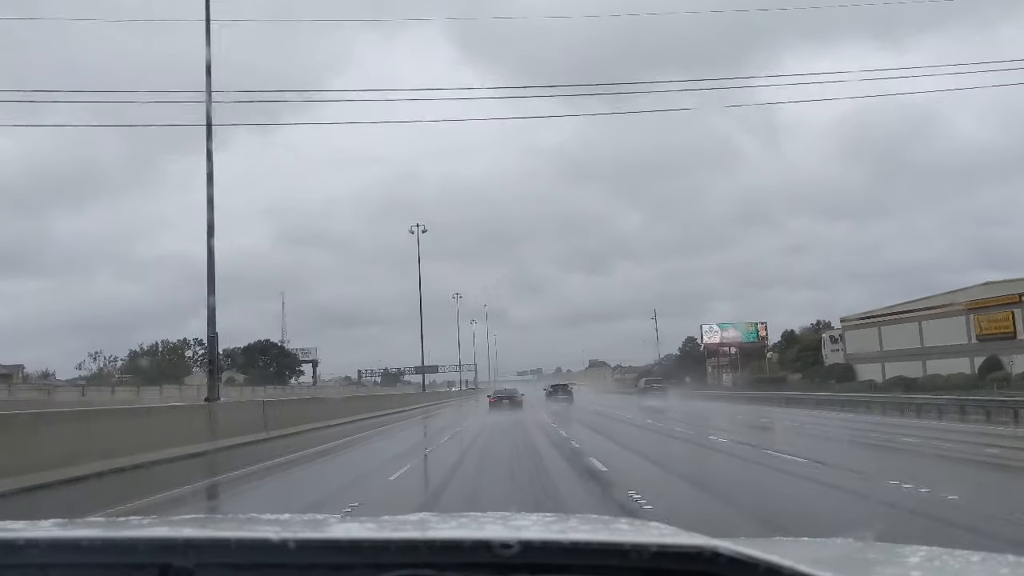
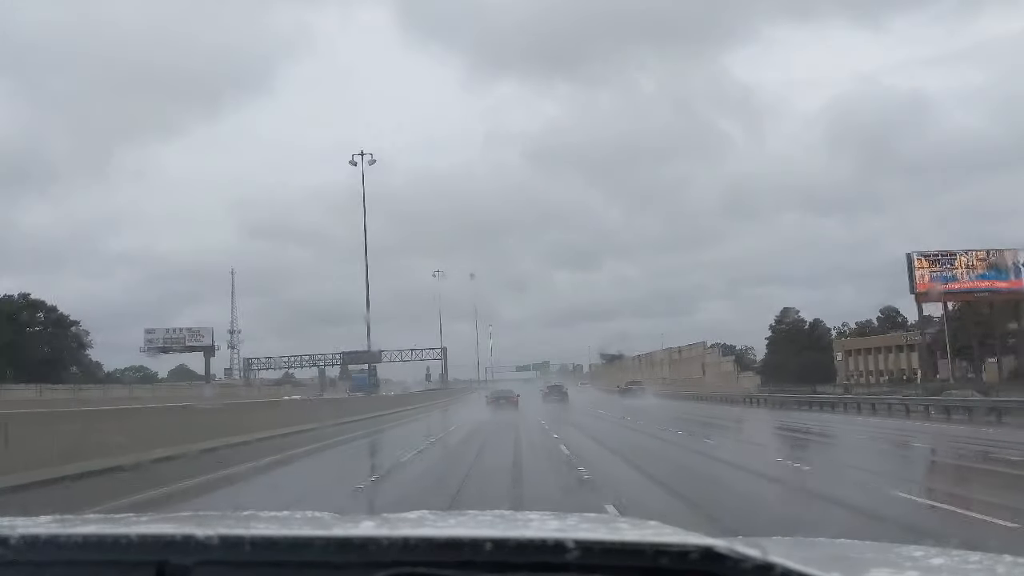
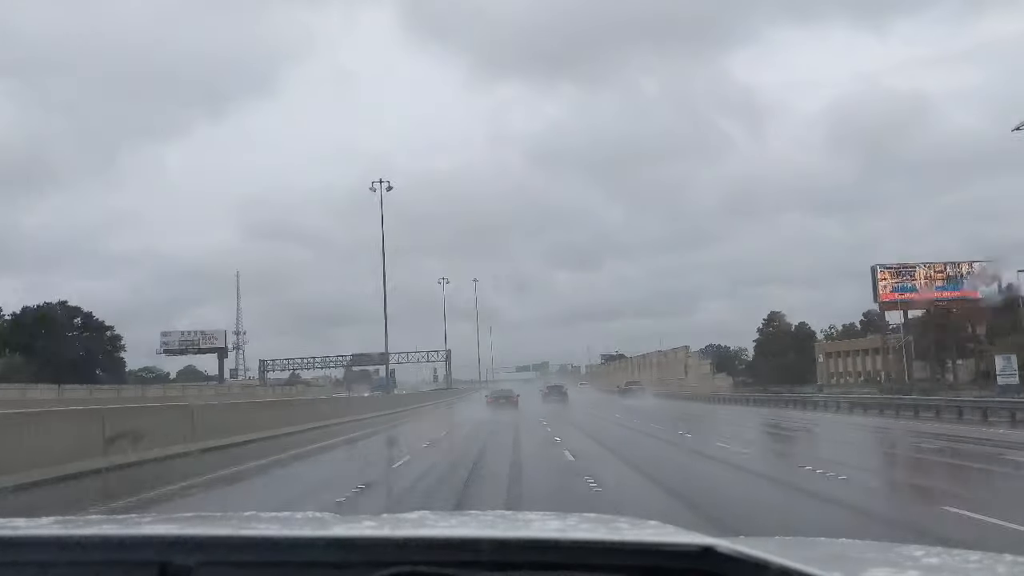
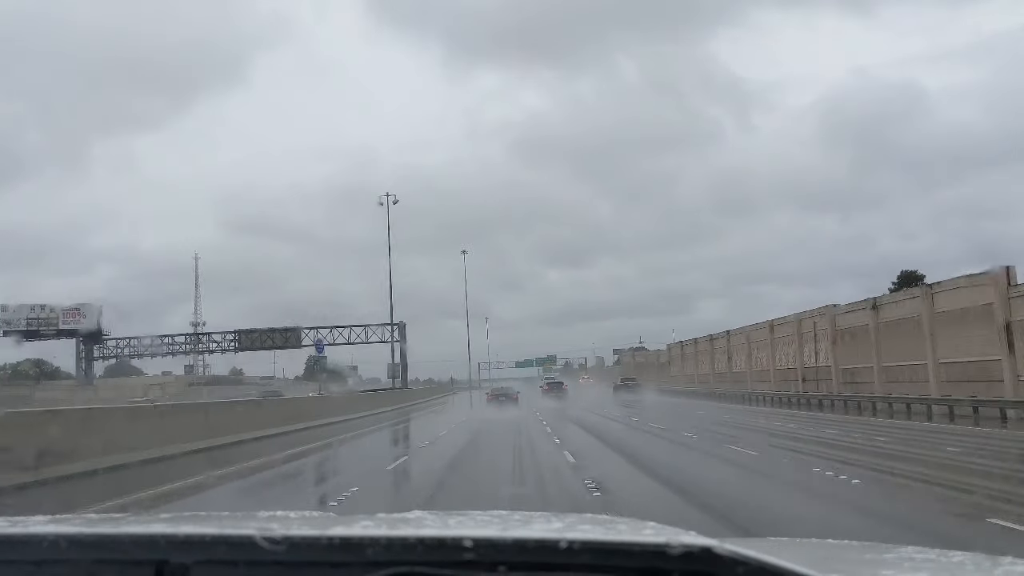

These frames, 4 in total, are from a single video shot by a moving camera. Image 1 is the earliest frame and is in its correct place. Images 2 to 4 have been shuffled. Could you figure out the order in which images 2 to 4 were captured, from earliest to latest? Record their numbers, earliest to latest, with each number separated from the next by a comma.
3, 2, 4
